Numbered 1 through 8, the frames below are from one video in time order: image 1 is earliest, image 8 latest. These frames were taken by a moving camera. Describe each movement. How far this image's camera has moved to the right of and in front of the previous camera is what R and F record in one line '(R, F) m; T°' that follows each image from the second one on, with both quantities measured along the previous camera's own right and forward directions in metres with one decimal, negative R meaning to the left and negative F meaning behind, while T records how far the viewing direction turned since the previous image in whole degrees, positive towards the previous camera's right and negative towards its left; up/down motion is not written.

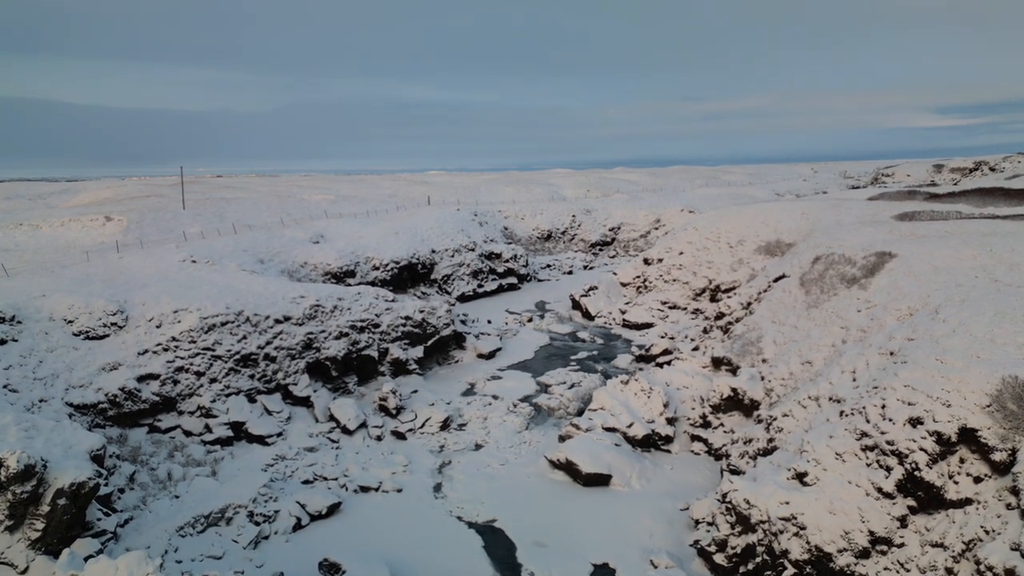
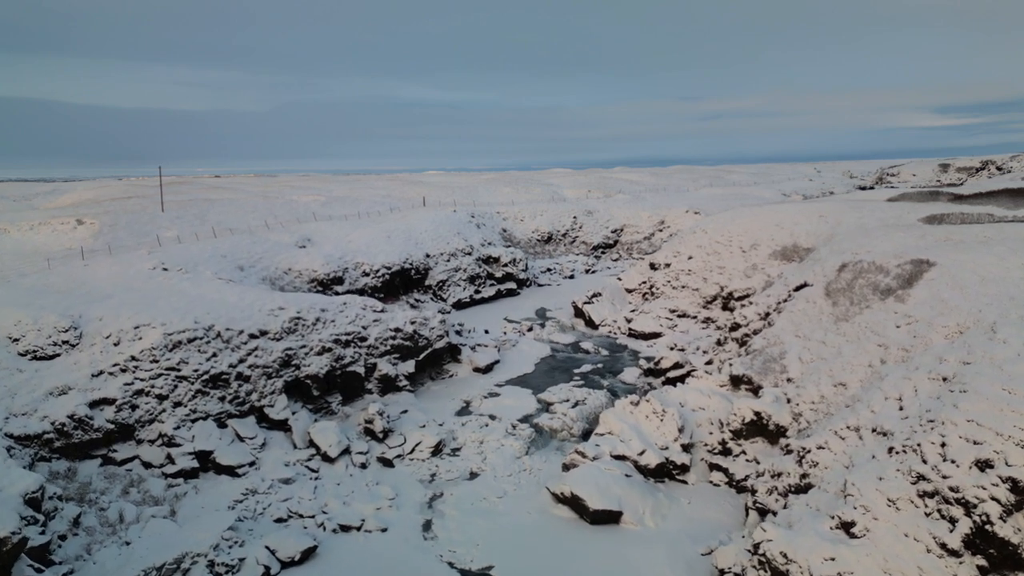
(0.0, +2.2) m; 0°
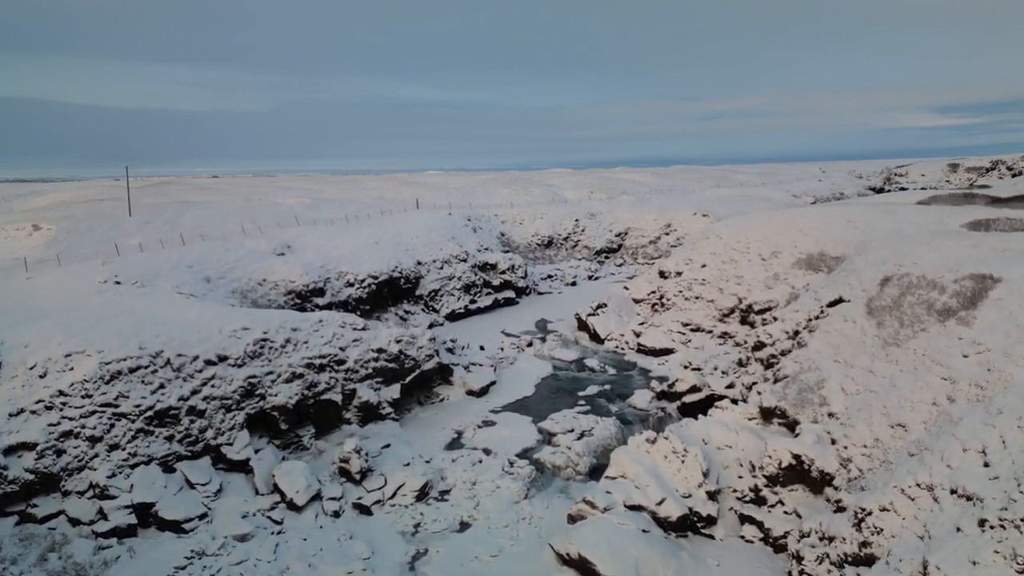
(+0.1, +2.9) m; 0°
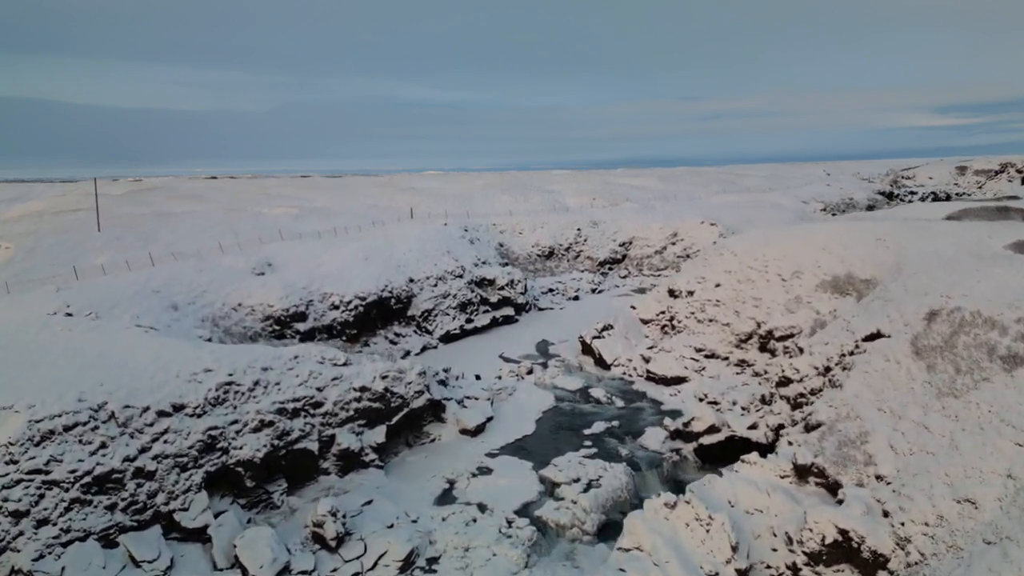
(0.0, +2.4) m; 0°
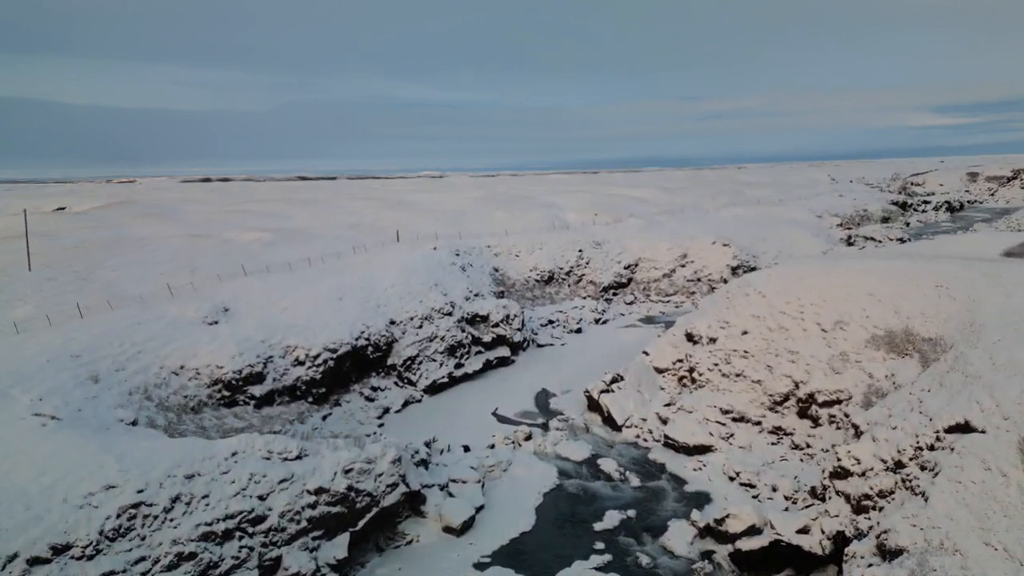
(+0.1, +4.1) m; 0°
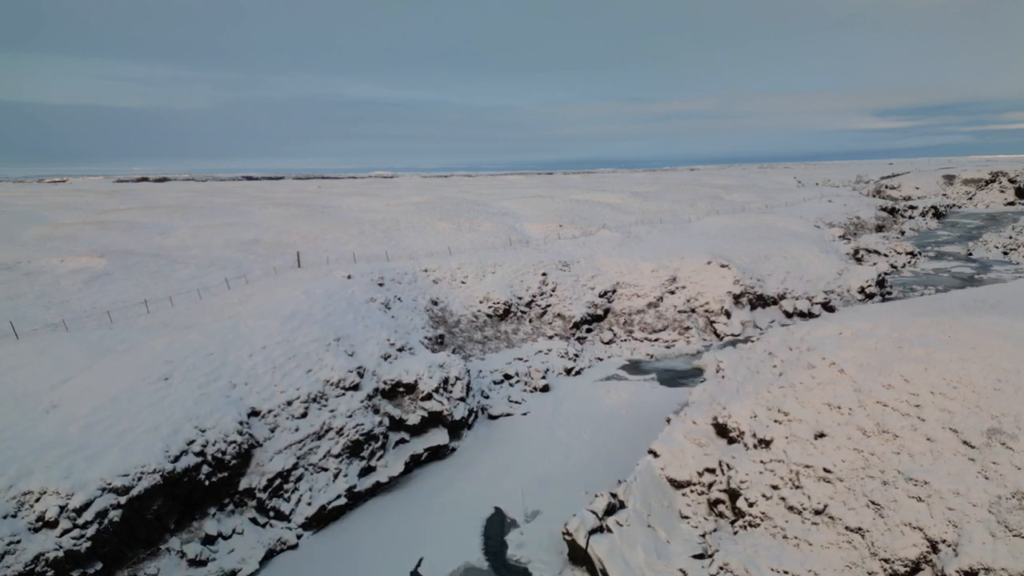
(+0.6, +10.5) m; +4°
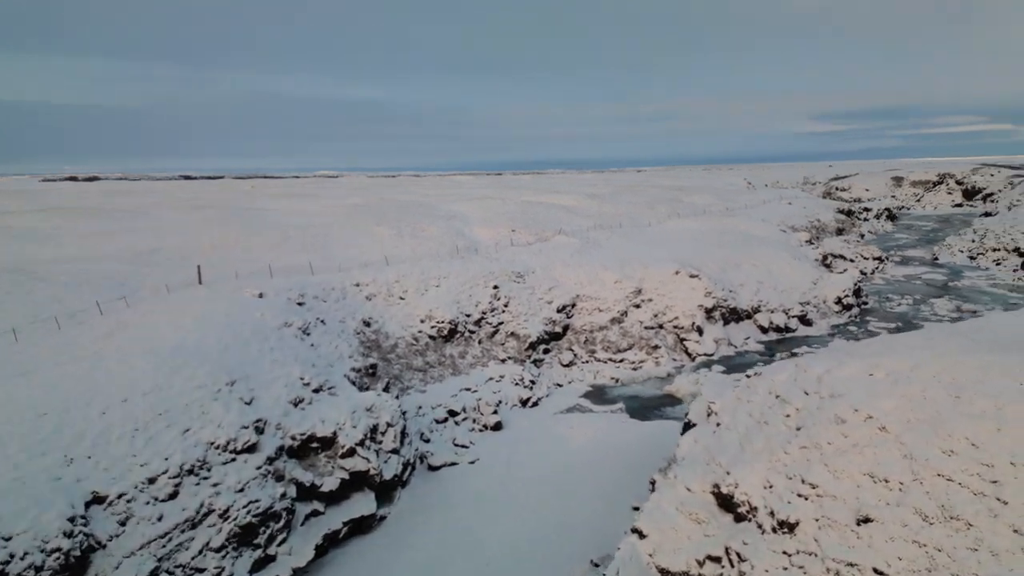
(+0.2, +4.5) m; +4°
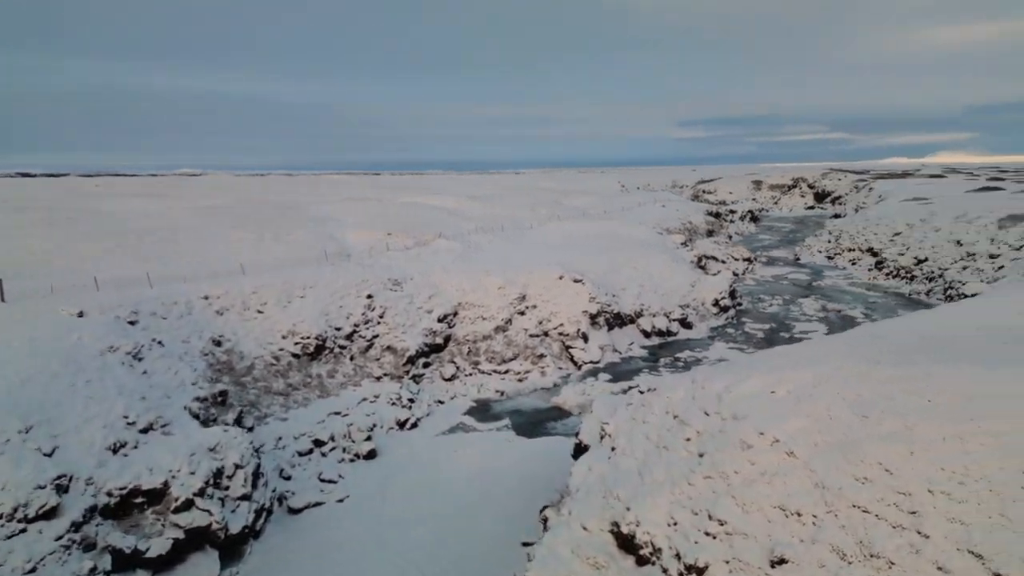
(+0.3, +2.1) m; +10°
